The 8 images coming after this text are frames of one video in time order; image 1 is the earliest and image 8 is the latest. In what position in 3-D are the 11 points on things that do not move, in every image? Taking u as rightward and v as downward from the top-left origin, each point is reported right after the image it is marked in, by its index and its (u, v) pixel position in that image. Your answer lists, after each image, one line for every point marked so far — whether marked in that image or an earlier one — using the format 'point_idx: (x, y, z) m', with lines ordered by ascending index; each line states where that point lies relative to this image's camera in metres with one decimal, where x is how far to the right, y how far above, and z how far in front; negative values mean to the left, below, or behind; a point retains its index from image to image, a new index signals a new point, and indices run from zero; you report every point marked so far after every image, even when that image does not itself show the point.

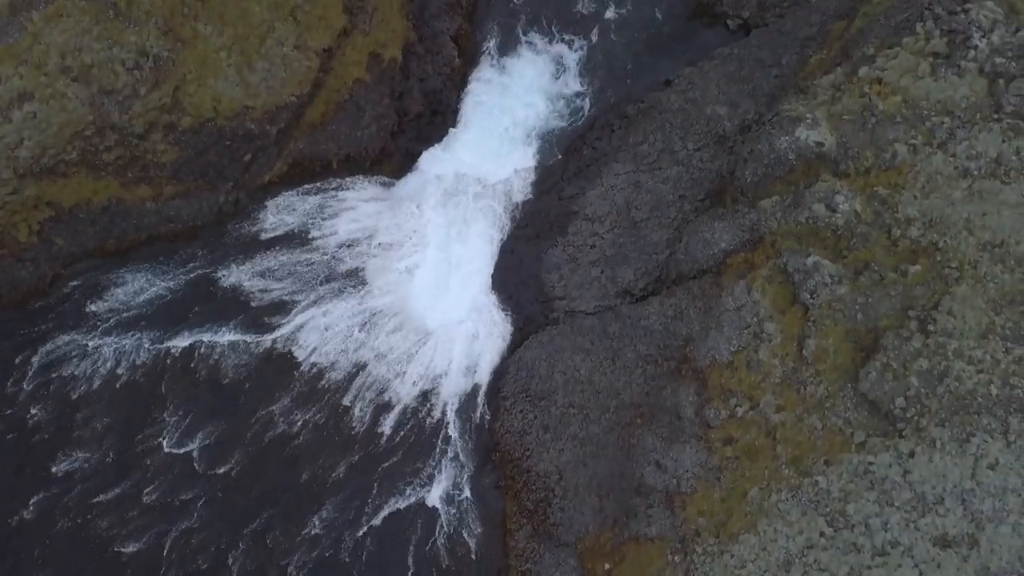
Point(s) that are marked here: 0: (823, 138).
0: (+2.7, +1.3, +11.2) m
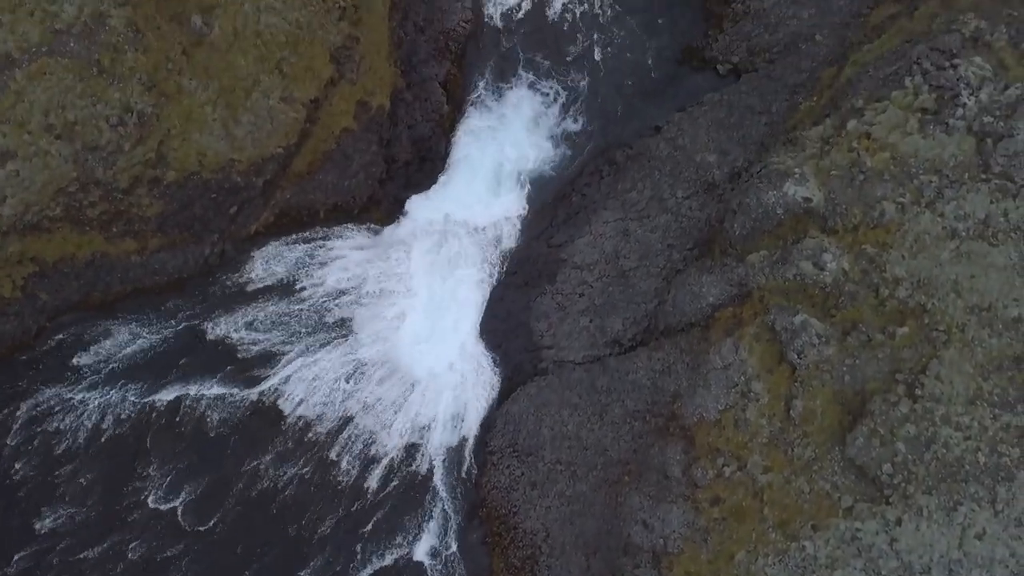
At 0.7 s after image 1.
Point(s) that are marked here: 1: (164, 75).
0: (+2.6, +0.8, +11.2) m
1: (-3.1, +1.9, +11.2) m
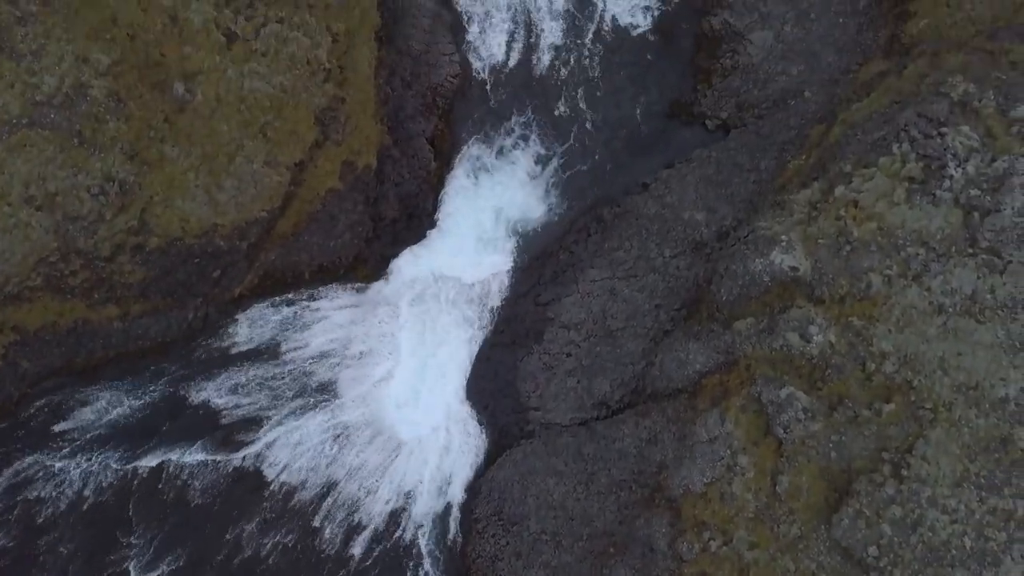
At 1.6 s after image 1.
0: (+2.5, +0.2, +11.1) m
1: (-3.2, +1.3, +11.2) m
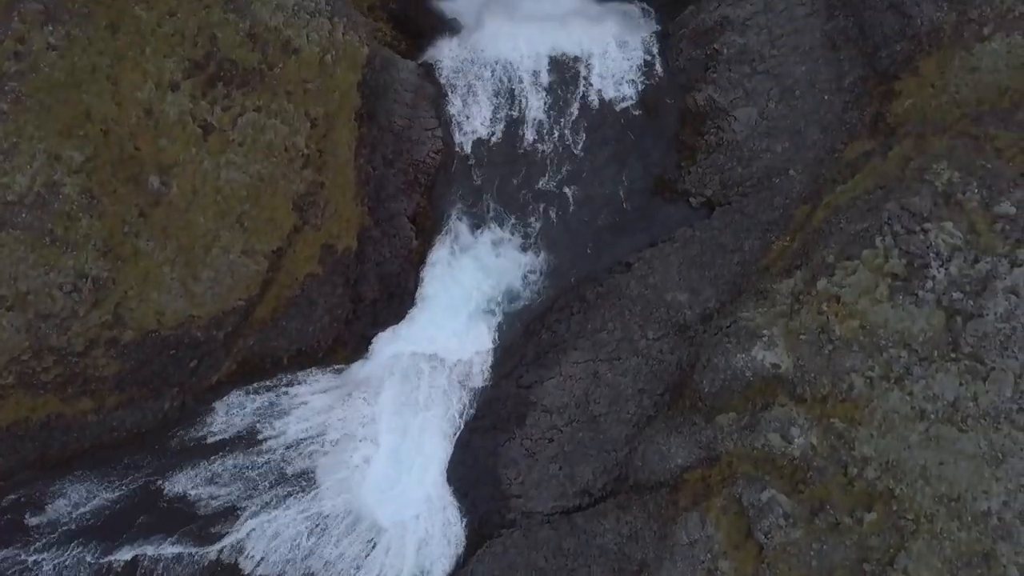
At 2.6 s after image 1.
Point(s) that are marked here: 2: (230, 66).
0: (+2.3, -0.6, +11.0) m
1: (-3.4, +0.4, +11.0) m
2: (-2.6, +2.0, +11.6) m
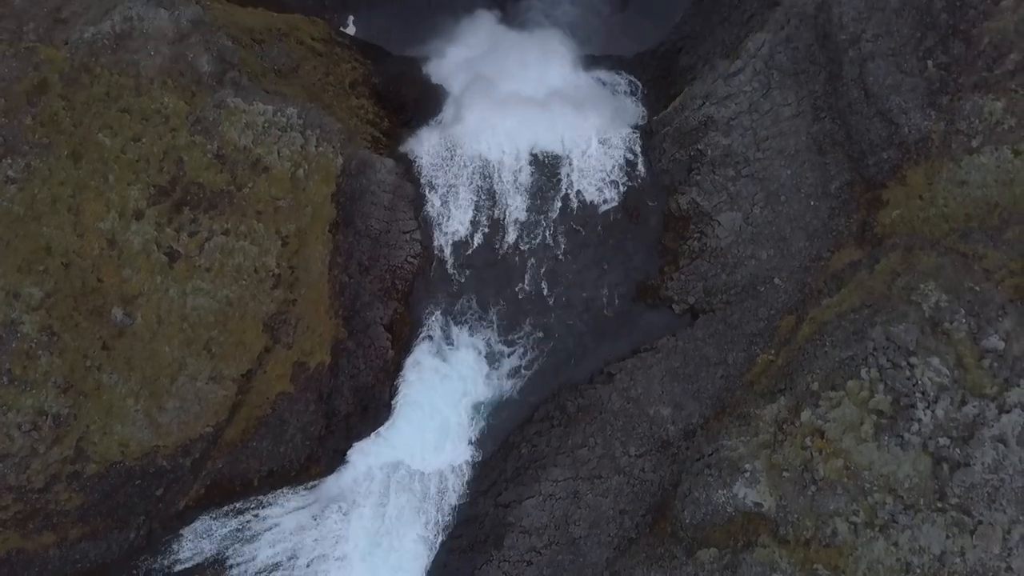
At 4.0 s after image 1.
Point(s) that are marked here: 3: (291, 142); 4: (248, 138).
0: (+2.1, -1.8, +10.6) m
1: (-3.6, -0.7, +10.7) m
2: (-2.8, +0.9, +11.3) m
3: (-2.1, +1.4, +12.0) m
4: (-2.4, +1.3, +11.6) m
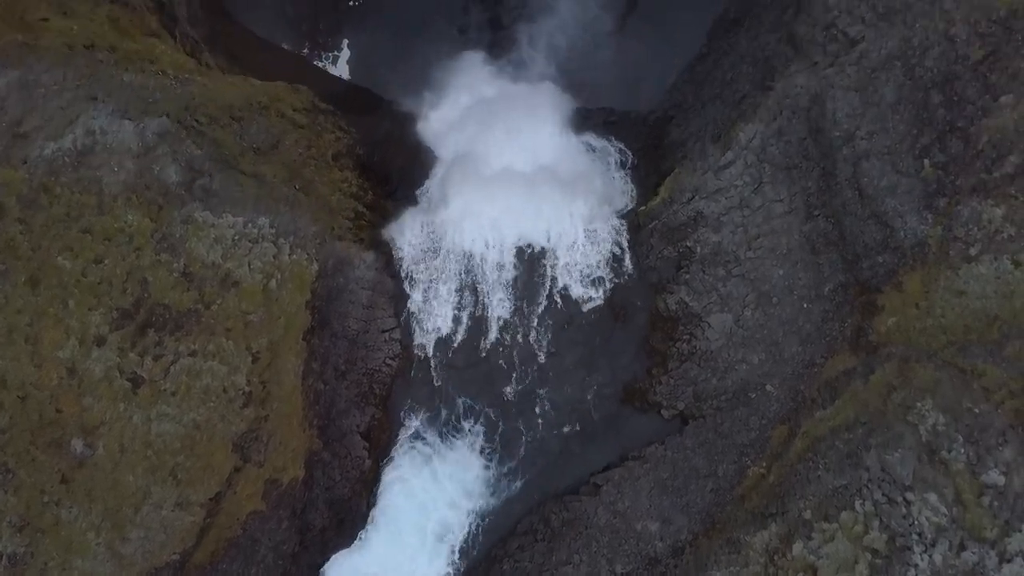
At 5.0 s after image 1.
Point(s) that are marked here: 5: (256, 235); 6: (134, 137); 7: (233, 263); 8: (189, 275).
0: (+1.9, -2.8, +10.2) m
1: (-3.8, -1.8, +10.2) m
2: (-3.0, -0.2, +10.8) m
3: (-2.3, +0.3, +11.6) m
4: (-2.6, +0.3, +11.2) m
5: (-2.3, +0.5, +11.6) m
6: (-3.5, +1.3, +11.6) m
7: (-2.5, +0.2, +11.3) m
8: (-2.8, +0.1, +11.0) m
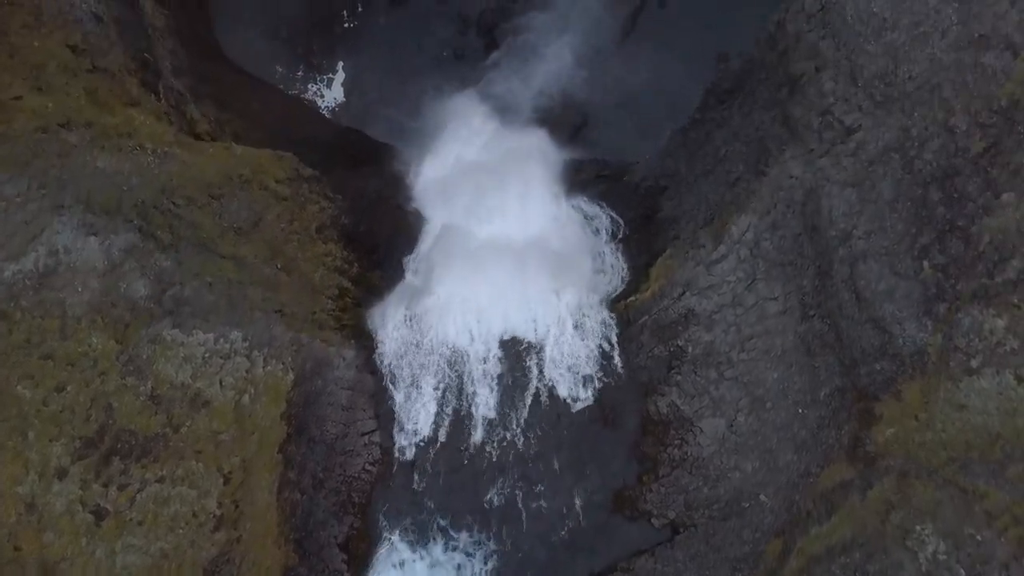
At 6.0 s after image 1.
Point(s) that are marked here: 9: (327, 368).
0: (+1.8, -3.8, +9.7) m
1: (-3.9, -2.8, +9.7) m
2: (-3.1, -1.2, +10.4) m
3: (-2.4, -0.7, +11.1) m
4: (-2.7, -0.7, +10.7) m
5: (-2.5, -0.5, +11.1) m
6: (-3.6, +0.3, +11.1) m
7: (-2.6, -0.8, +10.8) m
8: (-2.9, -0.9, +10.5) m
9: (-1.9, -0.8, +12.7) m
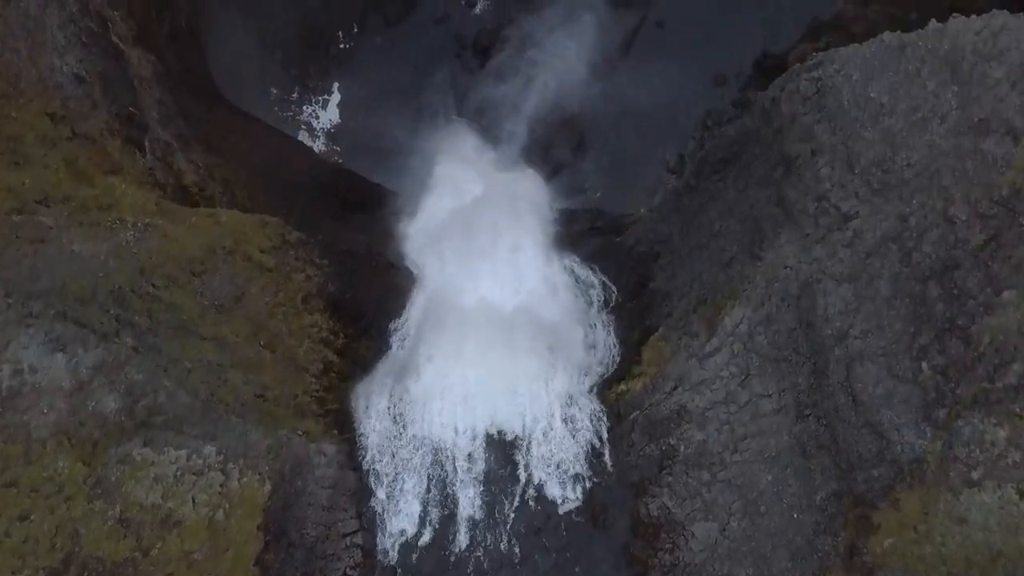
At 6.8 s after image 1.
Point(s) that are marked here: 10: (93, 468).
0: (+1.6, -4.8, +9.3) m
1: (-4.1, -3.7, +9.3) m
2: (-3.3, -2.2, +9.9) m
3: (-2.6, -1.7, +10.7) m
4: (-2.9, -1.7, +10.3) m
5: (-2.6, -1.5, +10.7) m
6: (-3.8, -0.7, +10.7) m
7: (-2.8, -1.8, +10.4) m
8: (-3.1, -1.9, +10.1) m
9: (-2.0, -1.8, +12.3) m
10: (-3.5, -1.4, +10.6) m
